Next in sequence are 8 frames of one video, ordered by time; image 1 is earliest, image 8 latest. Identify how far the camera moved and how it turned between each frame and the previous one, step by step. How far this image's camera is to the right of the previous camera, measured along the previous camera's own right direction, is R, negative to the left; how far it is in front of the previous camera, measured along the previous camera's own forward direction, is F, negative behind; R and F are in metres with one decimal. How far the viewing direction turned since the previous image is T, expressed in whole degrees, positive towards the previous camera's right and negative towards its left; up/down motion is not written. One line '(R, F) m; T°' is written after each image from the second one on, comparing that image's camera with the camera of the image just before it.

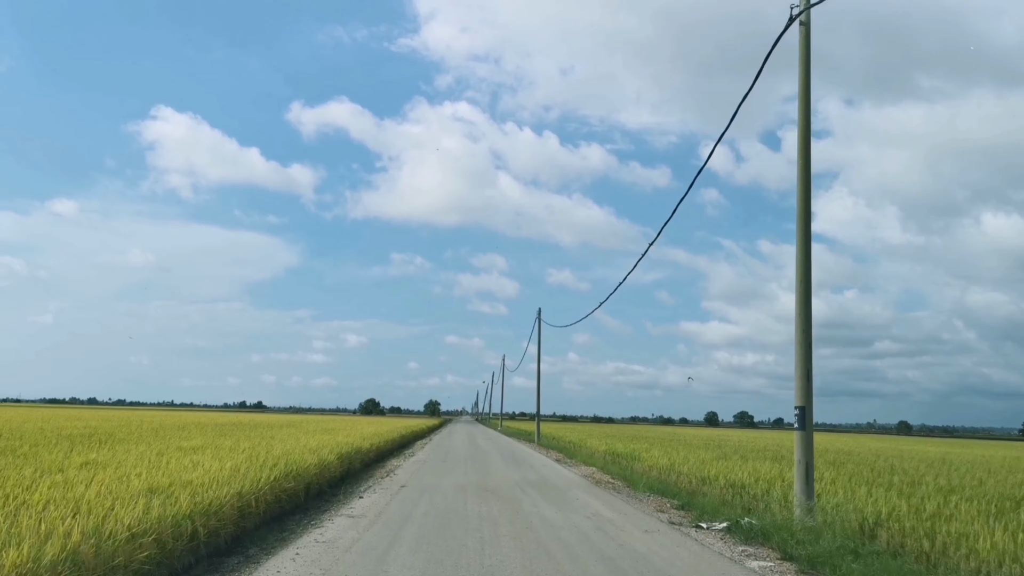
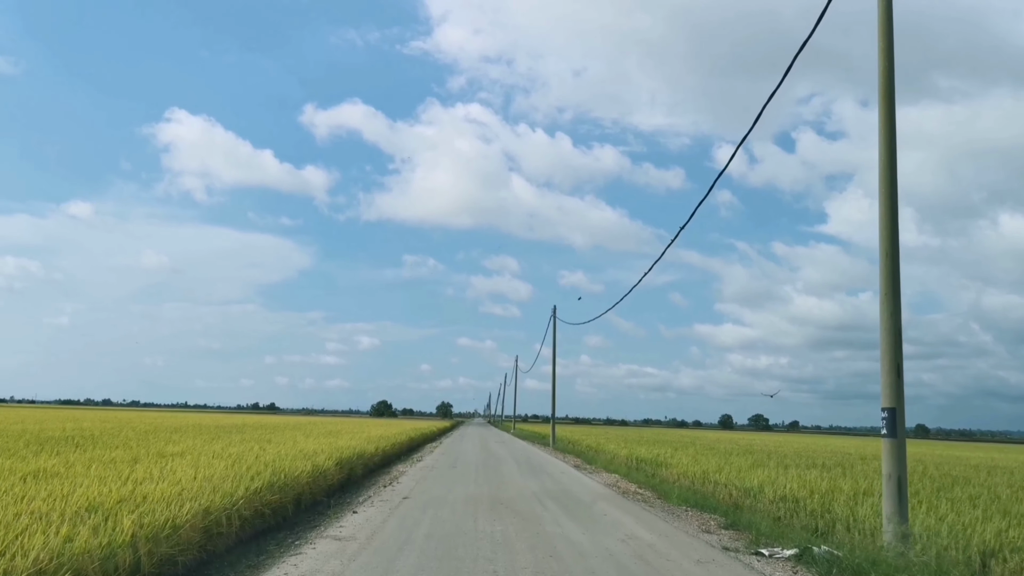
(0.0, +0.3) m; -1°
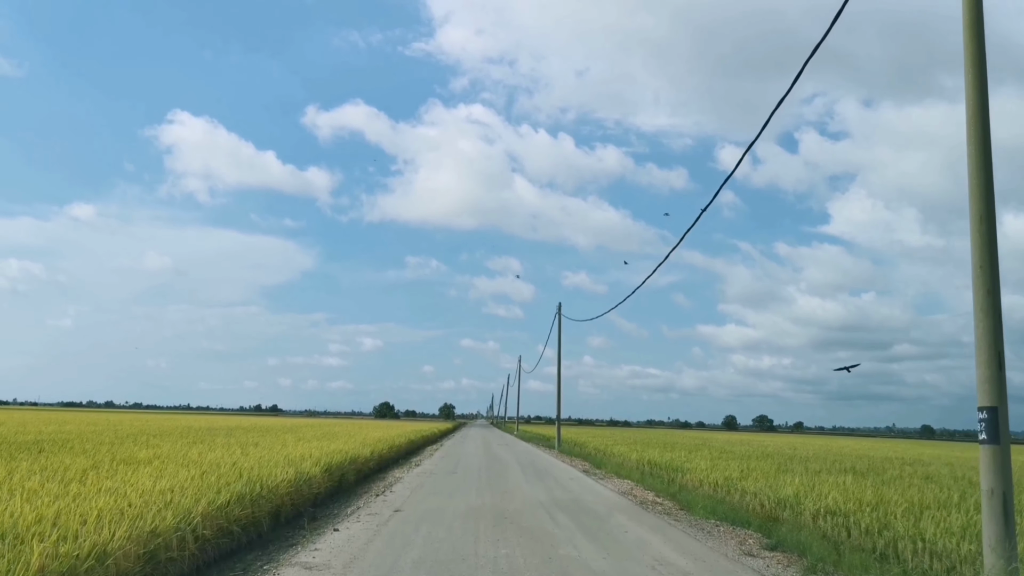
(0.0, +0.3) m; 0°
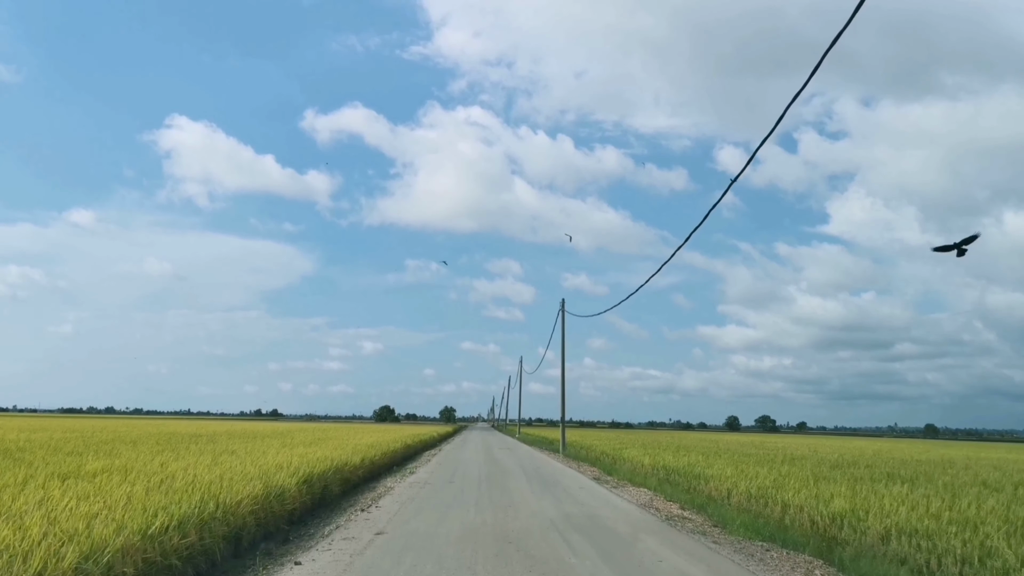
(0.0, +0.3) m; 0°
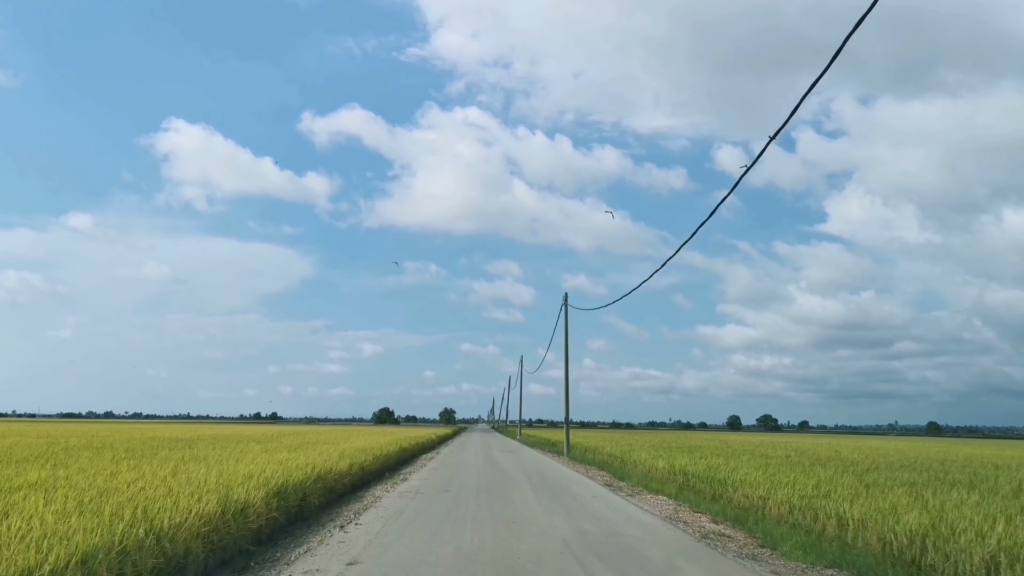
(0.0, +0.4) m; 0°
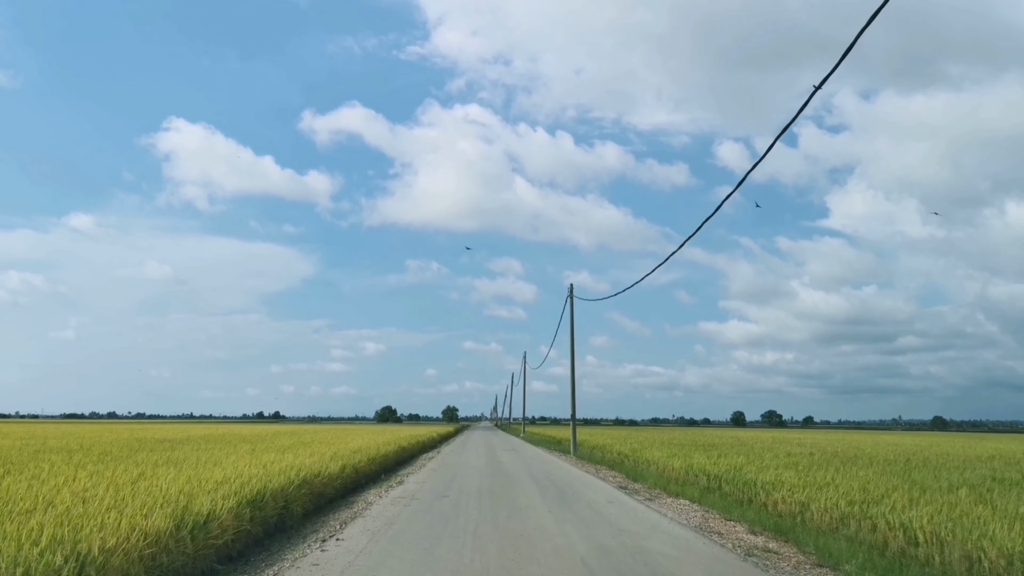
(0.0, +0.3) m; 0°
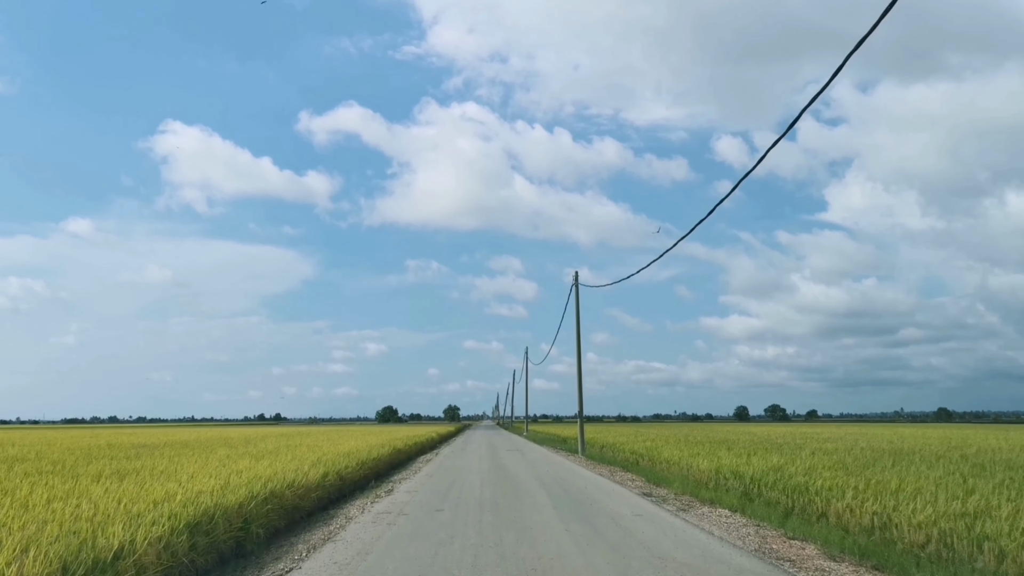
(0.0, +0.4) m; 0°
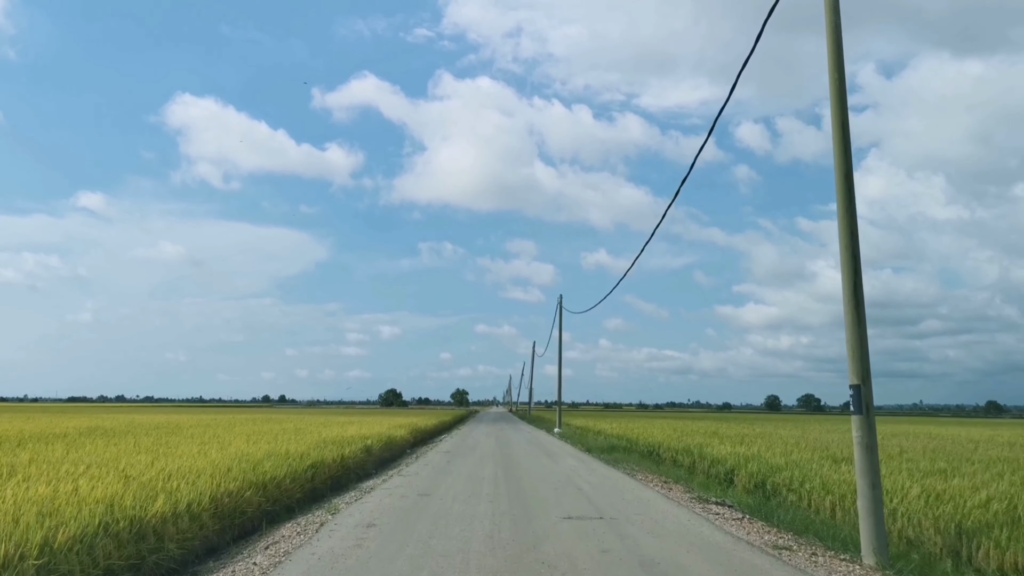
(-0.2, +4.4) m; -1°
